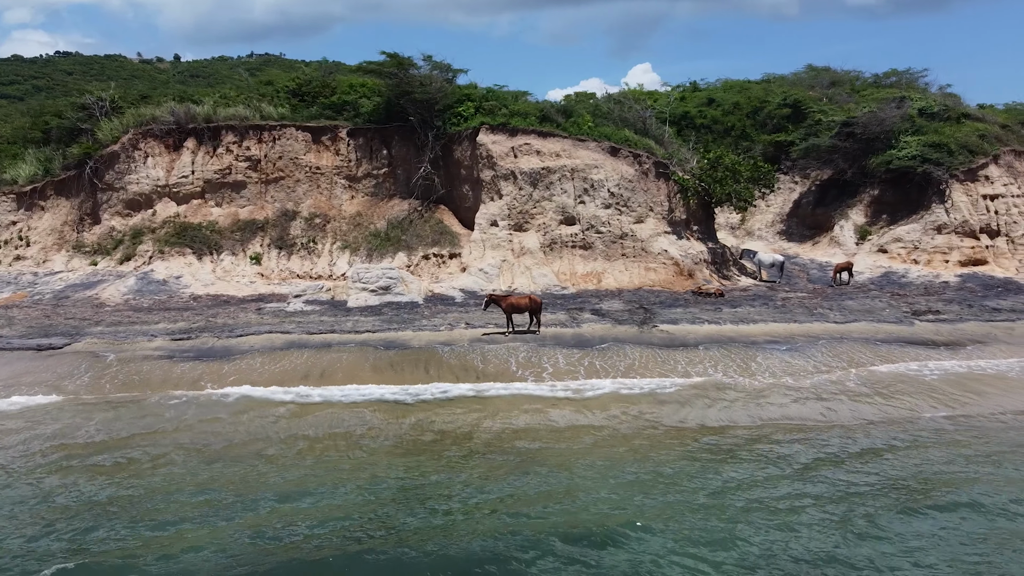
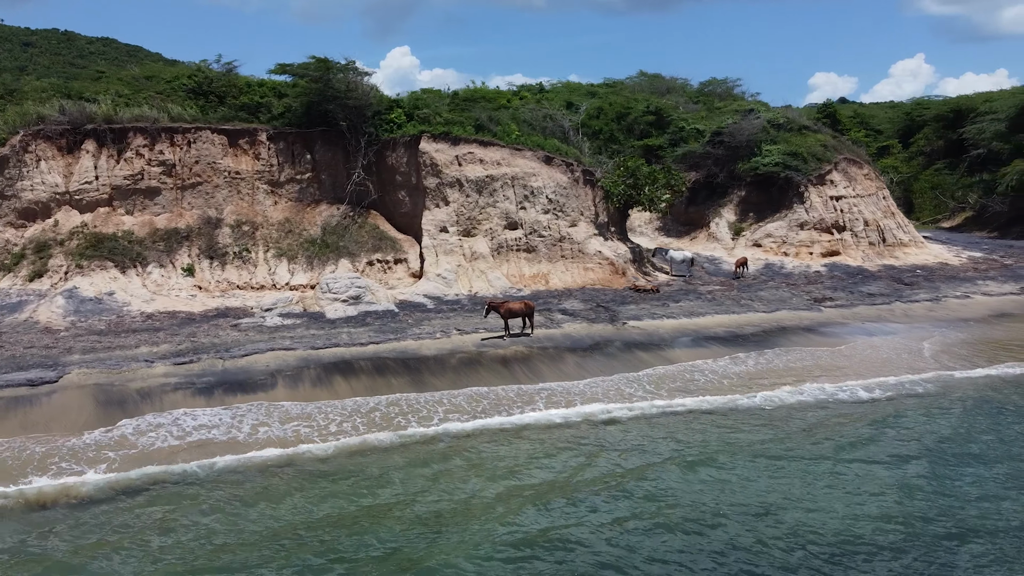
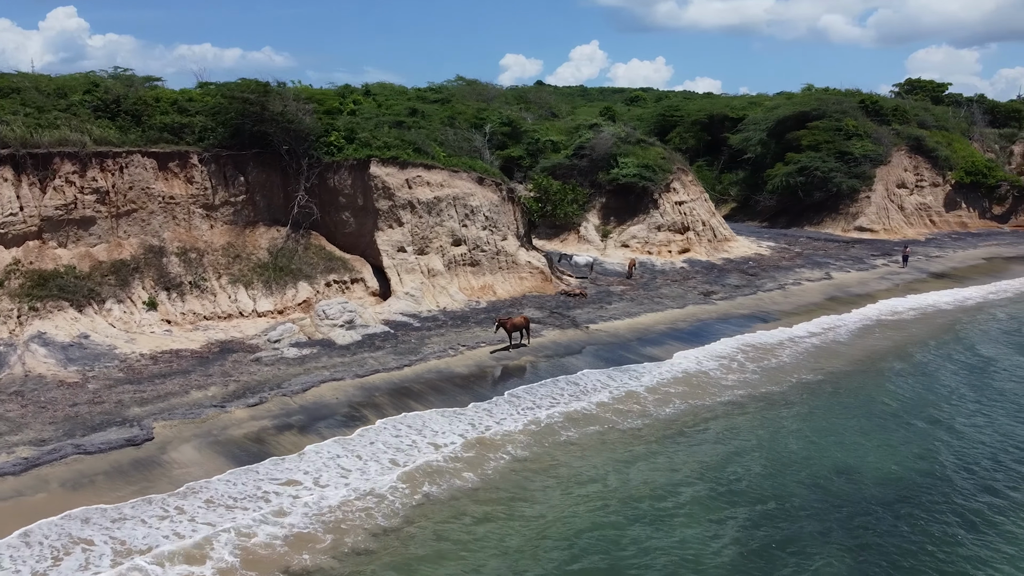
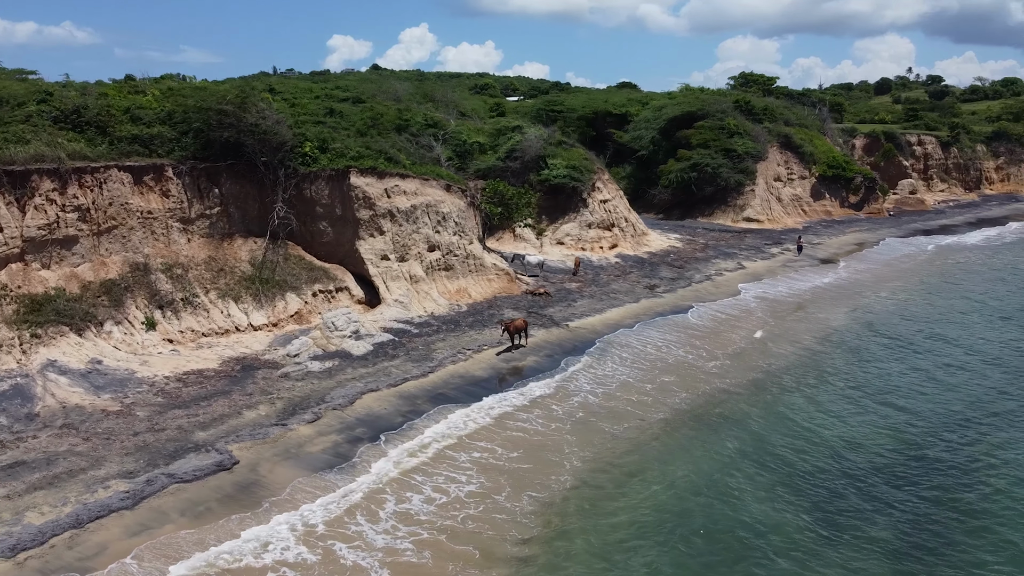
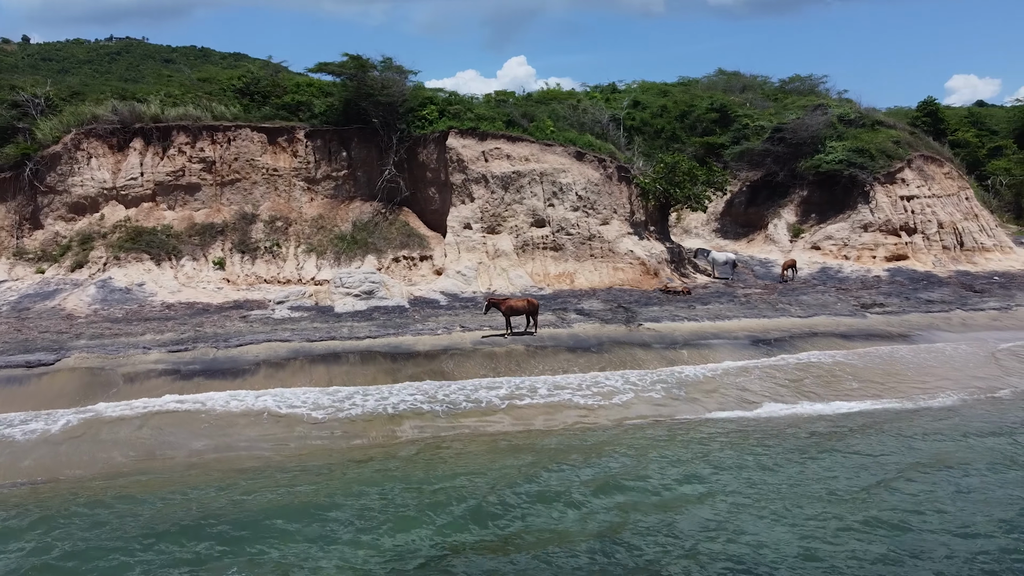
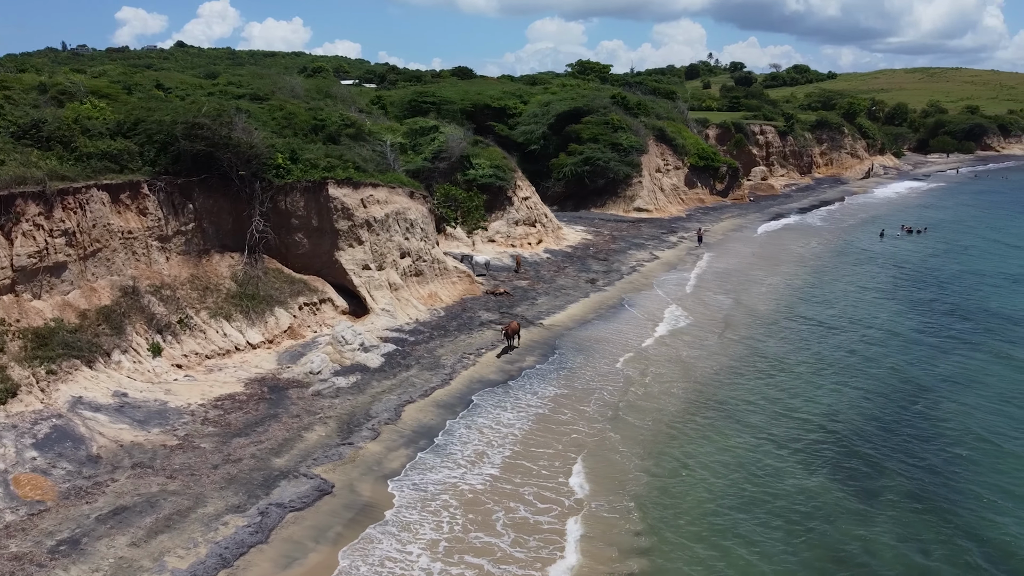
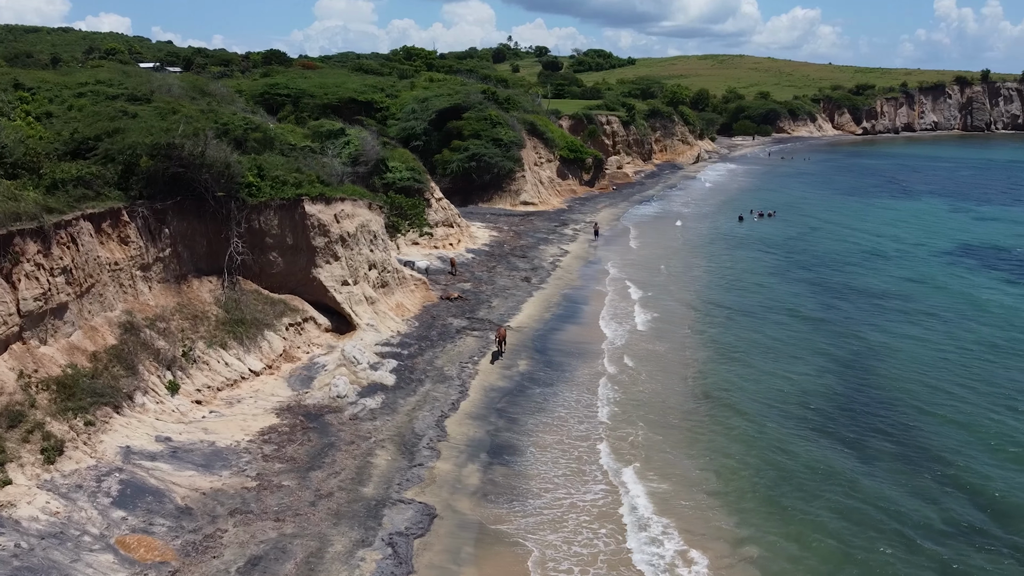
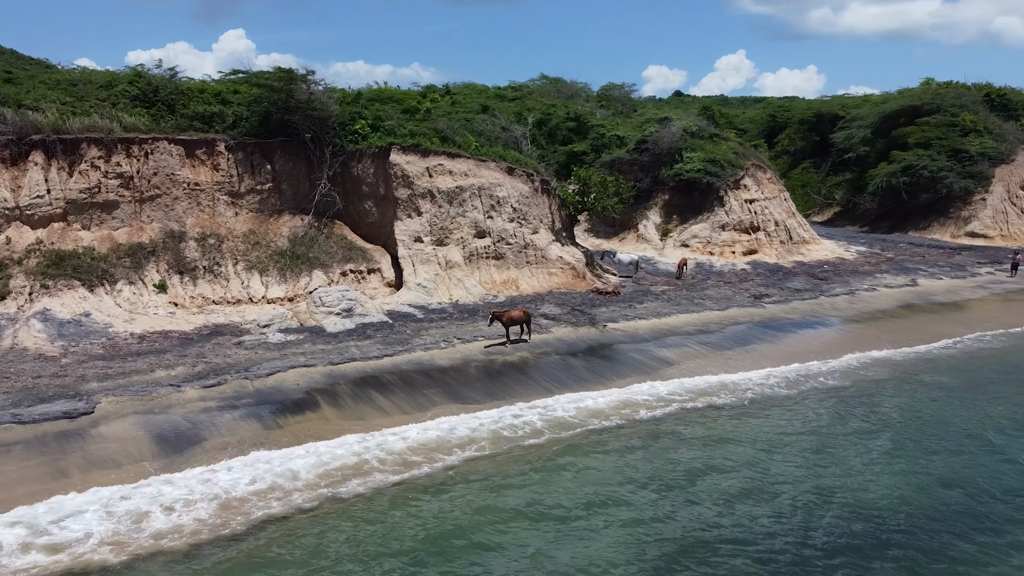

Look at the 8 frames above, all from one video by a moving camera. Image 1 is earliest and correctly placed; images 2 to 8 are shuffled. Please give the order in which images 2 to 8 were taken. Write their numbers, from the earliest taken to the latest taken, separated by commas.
5, 2, 8, 3, 4, 6, 7
